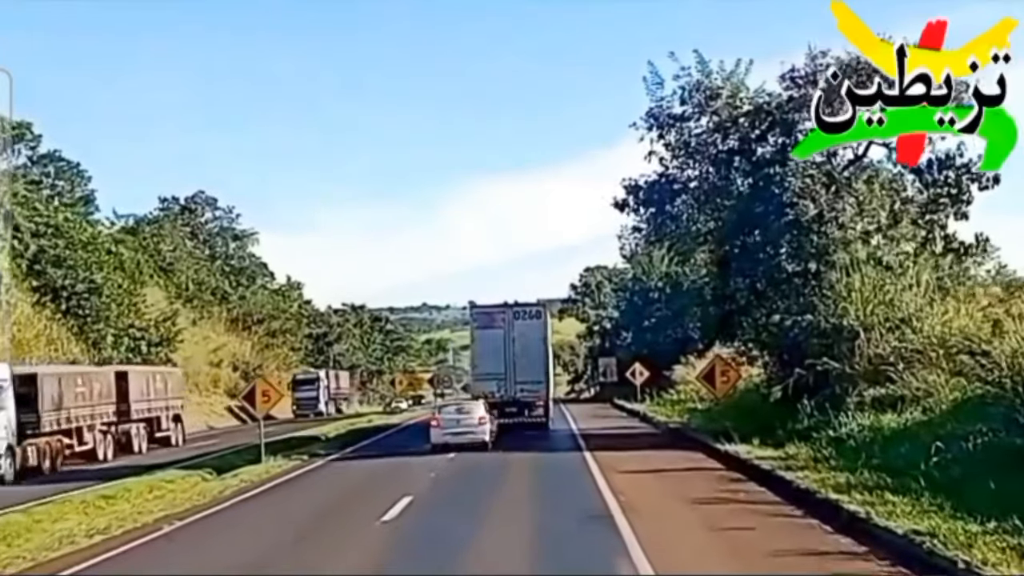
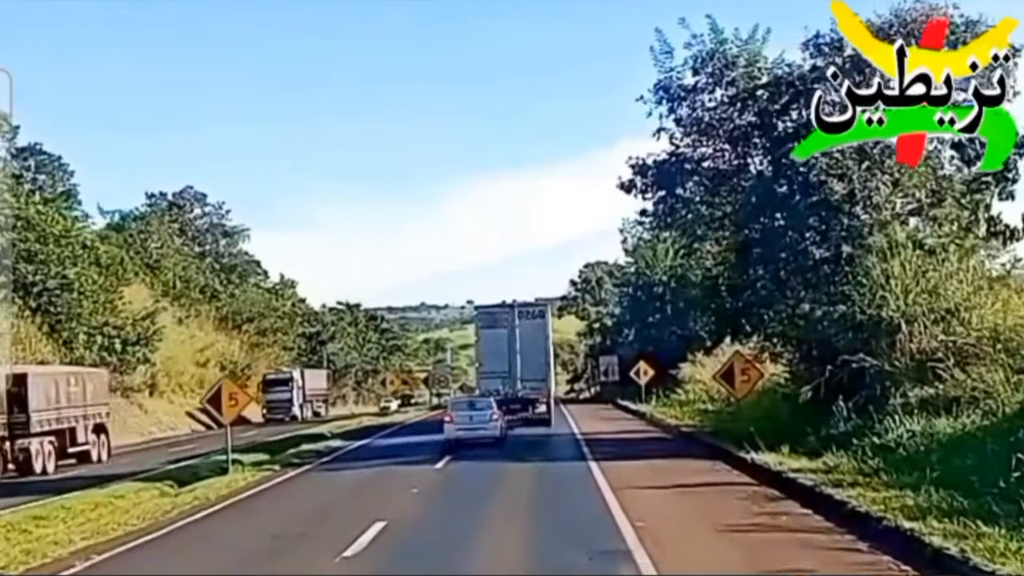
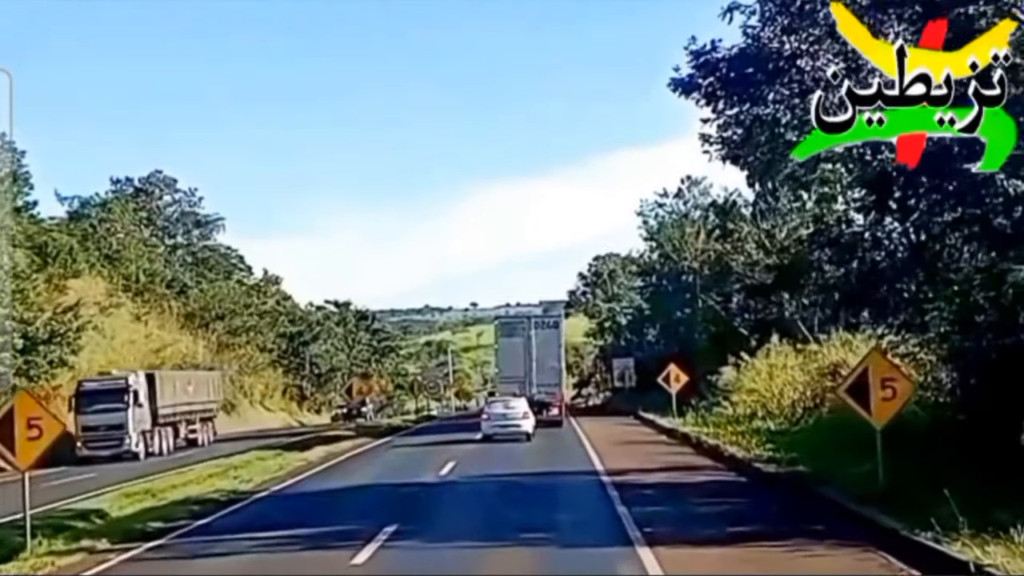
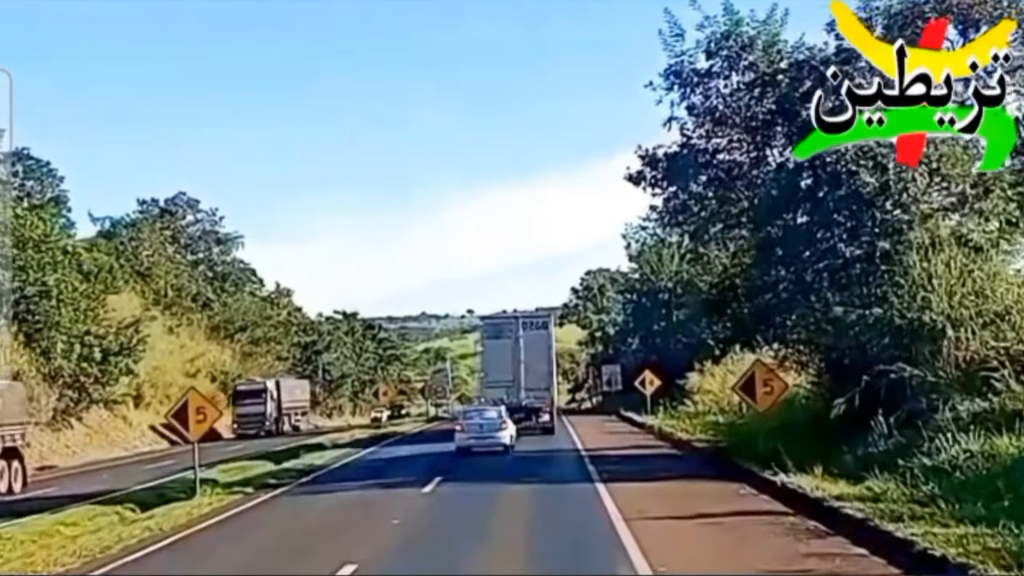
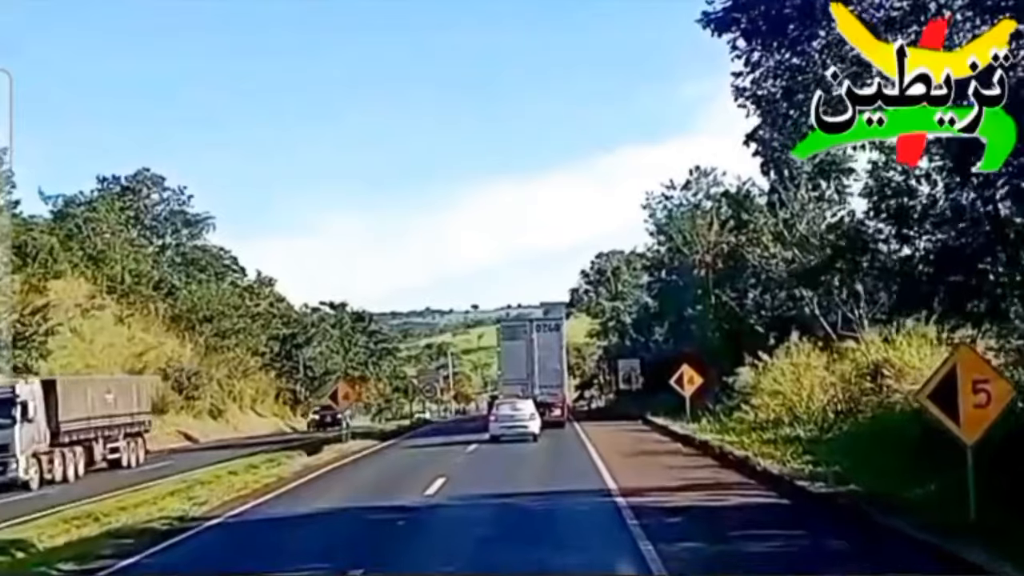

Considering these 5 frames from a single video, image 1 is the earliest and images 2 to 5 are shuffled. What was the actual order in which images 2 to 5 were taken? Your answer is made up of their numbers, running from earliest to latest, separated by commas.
2, 4, 3, 5
